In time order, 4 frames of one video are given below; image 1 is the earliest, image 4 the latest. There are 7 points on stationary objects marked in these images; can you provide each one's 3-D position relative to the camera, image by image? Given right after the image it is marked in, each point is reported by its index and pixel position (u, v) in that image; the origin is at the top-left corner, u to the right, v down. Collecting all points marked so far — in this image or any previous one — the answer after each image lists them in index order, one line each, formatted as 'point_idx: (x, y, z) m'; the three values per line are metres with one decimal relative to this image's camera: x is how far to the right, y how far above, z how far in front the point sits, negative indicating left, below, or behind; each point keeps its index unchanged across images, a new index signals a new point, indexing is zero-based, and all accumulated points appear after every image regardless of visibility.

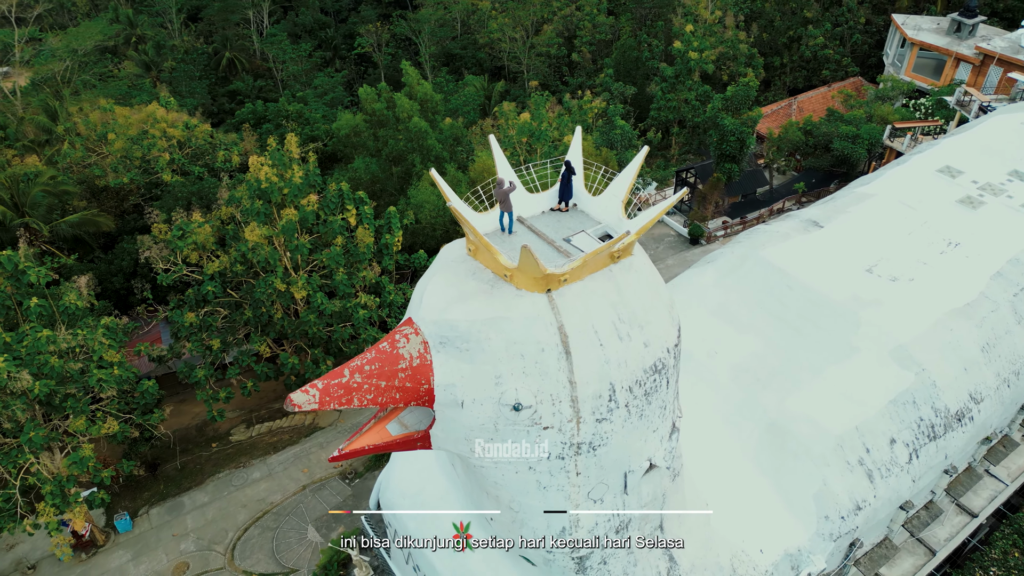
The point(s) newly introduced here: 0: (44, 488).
0: (-8.8, -3.8, +13.9) m
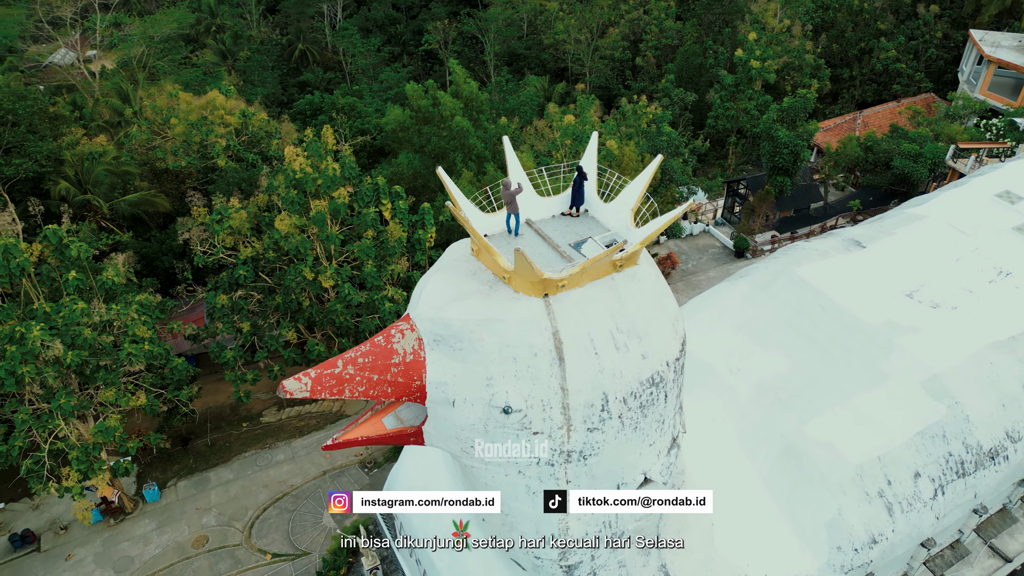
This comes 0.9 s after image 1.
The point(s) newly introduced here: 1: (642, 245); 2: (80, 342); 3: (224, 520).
0: (-8.7, -3.3, +14.6) m
1: (+1.8, +0.6, +10.0) m
2: (-8.6, -1.1, +14.6) m
3: (-7.3, -5.9, +18.7) m
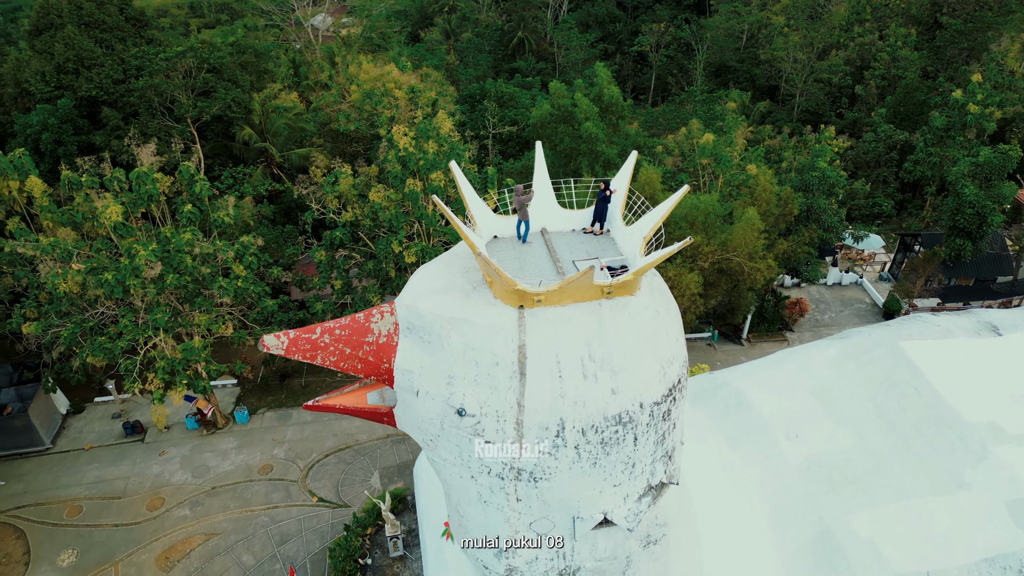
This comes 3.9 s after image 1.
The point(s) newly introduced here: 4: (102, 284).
0: (-8.0, -1.7, +16.6) m
1: (+1.6, +0.2, +9.4) m
2: (-7.4, +0.4, +16.5) m
3: (-6.1, -4.6, +20.3) m
4: (-8.8, +0.1, +15.8) m
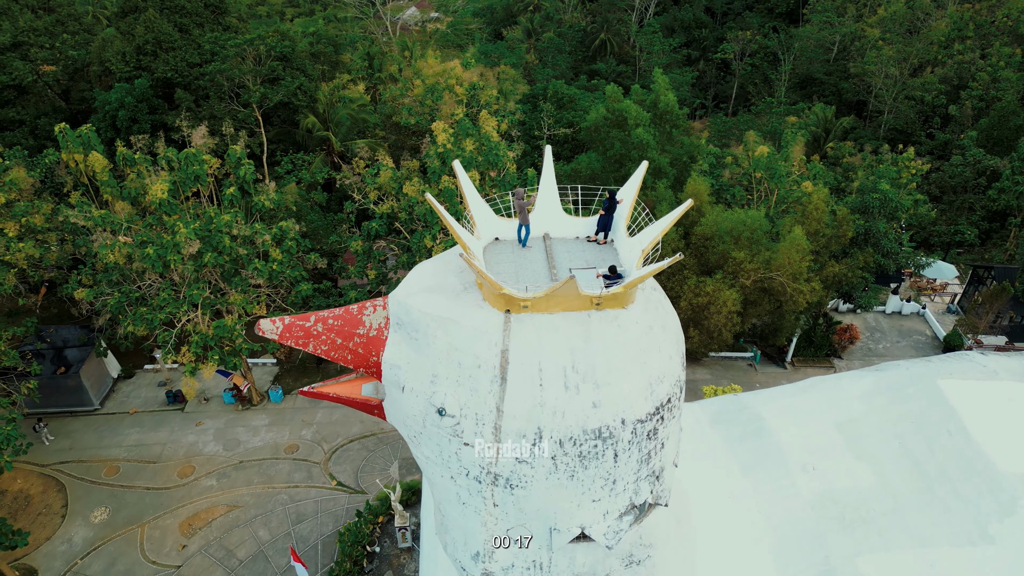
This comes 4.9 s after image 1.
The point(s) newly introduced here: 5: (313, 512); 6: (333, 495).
0: (-7.5, -1.2, +17.2) m
1: (+1.5, 0.0, +9.2) m
2: (-6.8, +0.9, +17.1) m
3: (-5.5, -4.2, +20.7) m
4: (-8.2, +0.7, +16.5) m
5: (-5.0, -5.6, +18.3) m
6: (-4.6, -5.3, +18.8) m
